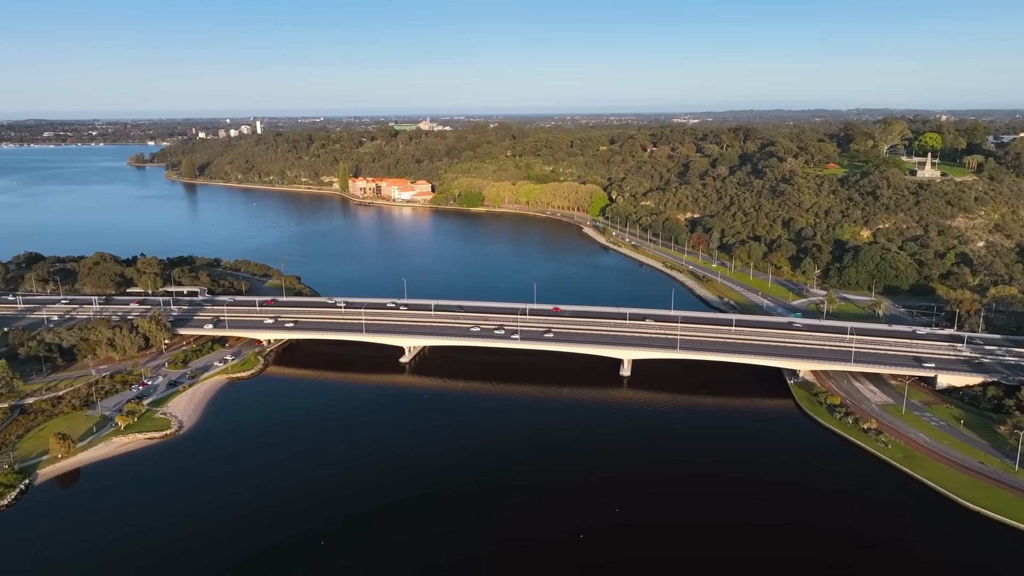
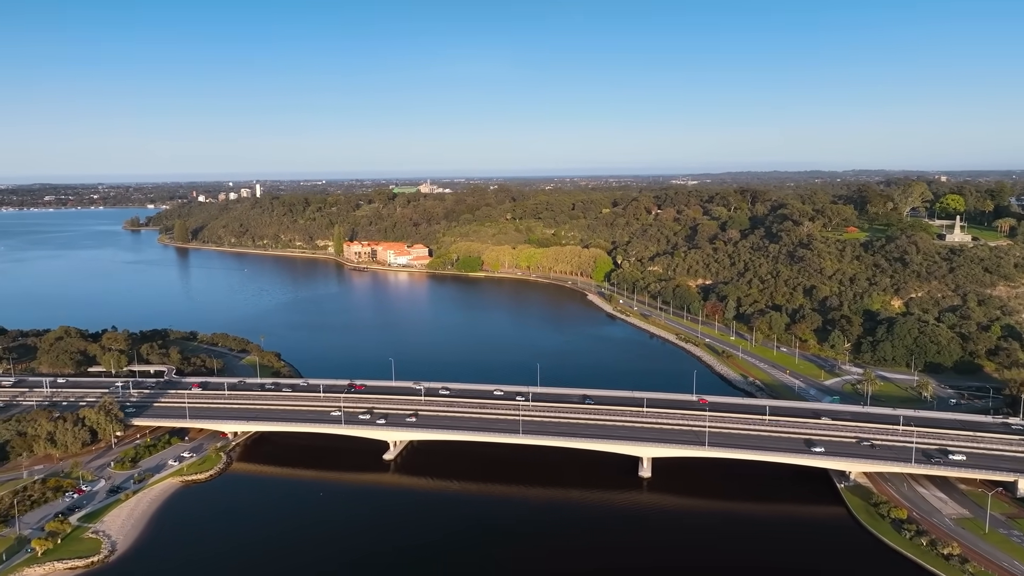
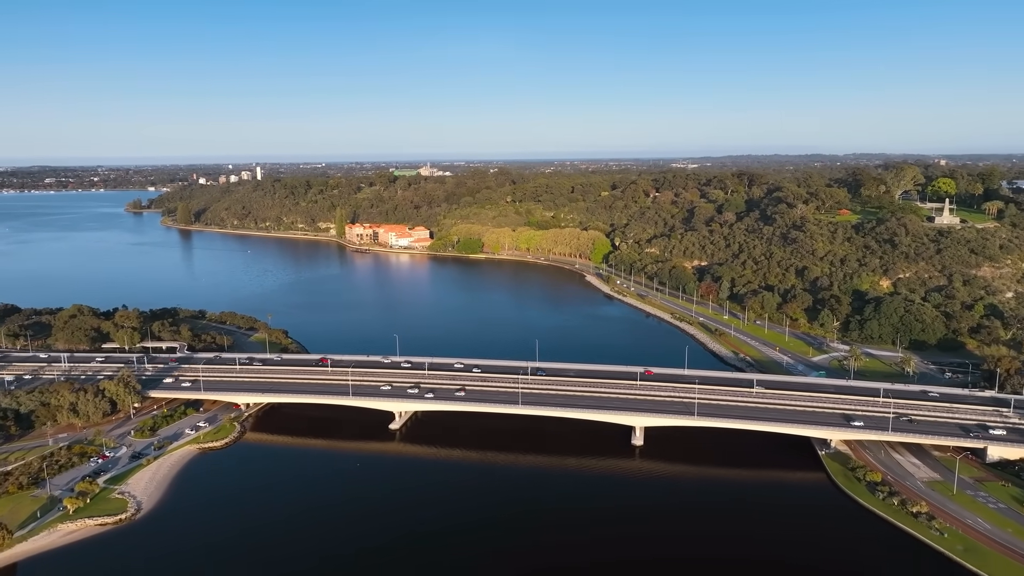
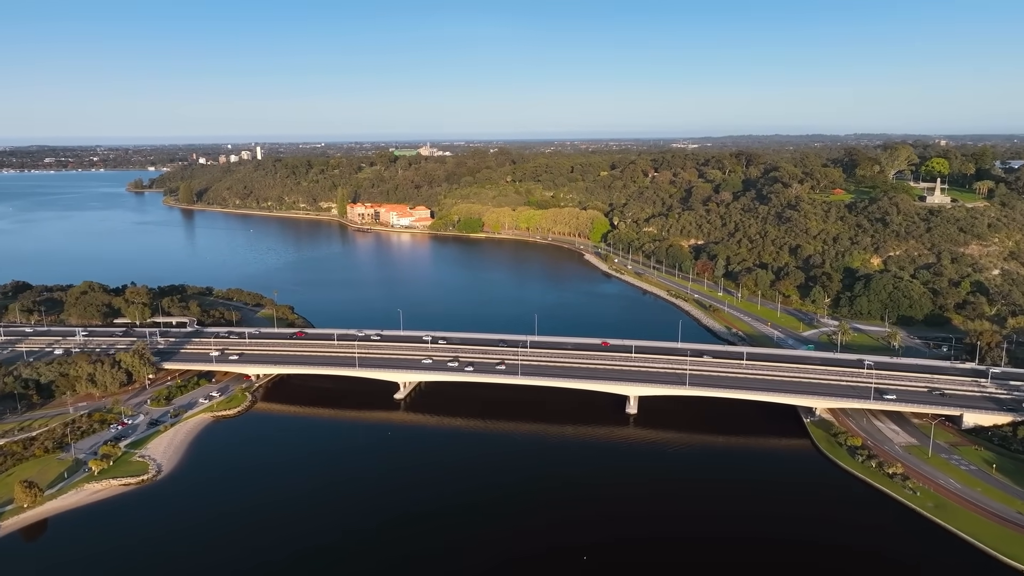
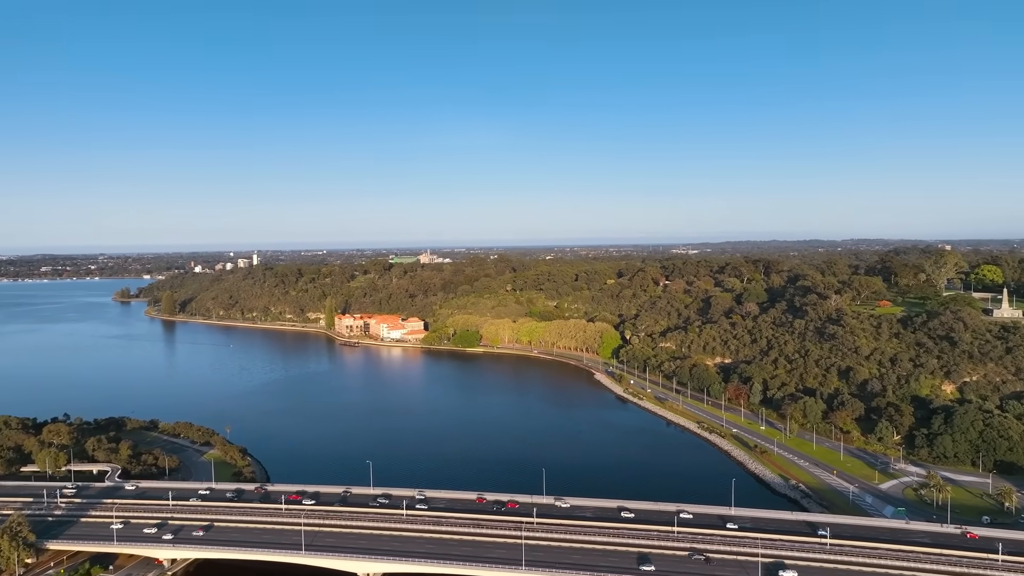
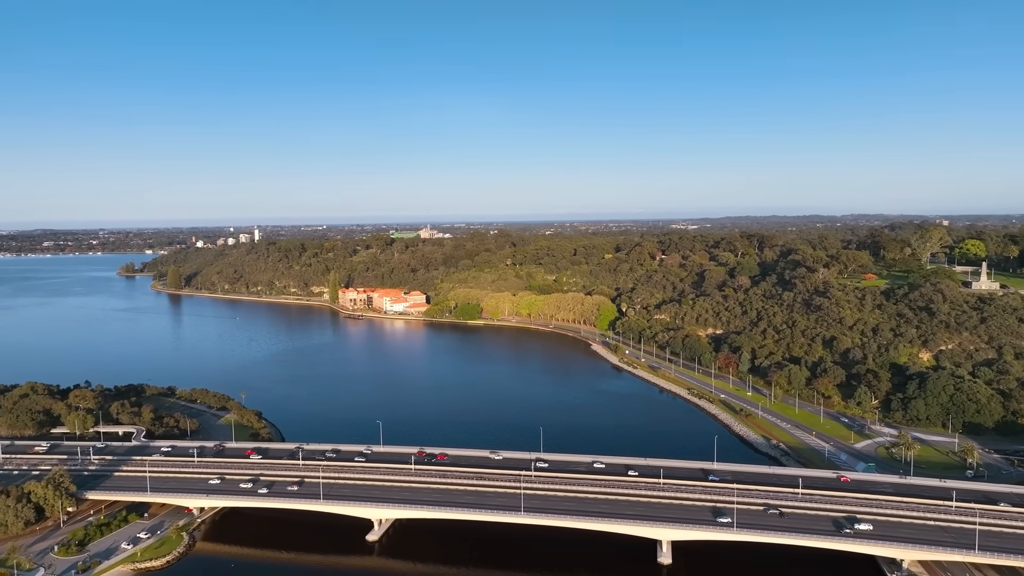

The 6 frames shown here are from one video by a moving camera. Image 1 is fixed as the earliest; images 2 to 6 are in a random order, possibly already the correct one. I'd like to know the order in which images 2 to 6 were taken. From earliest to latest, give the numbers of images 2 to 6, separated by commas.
4, 3, 2, 6, 5
